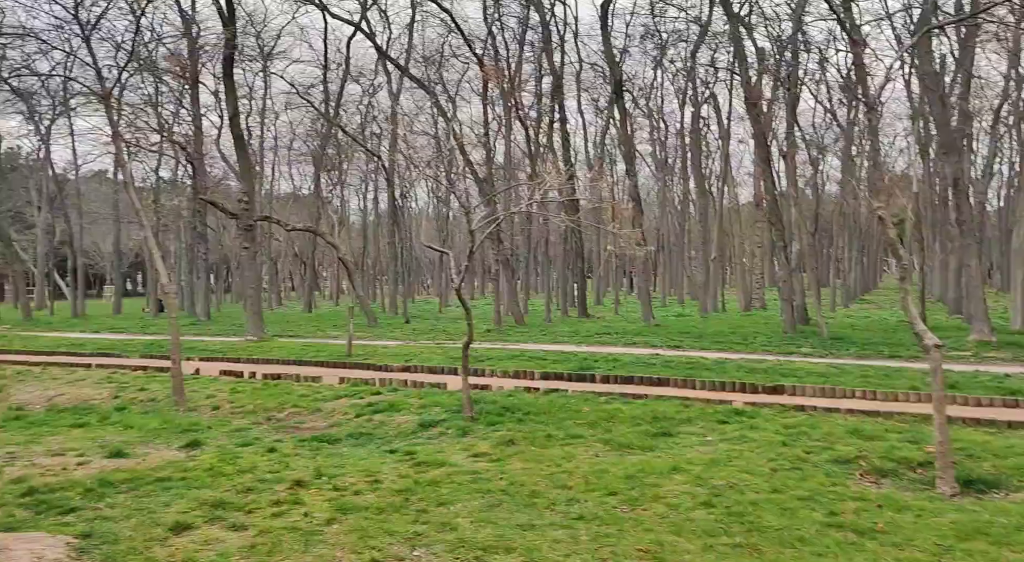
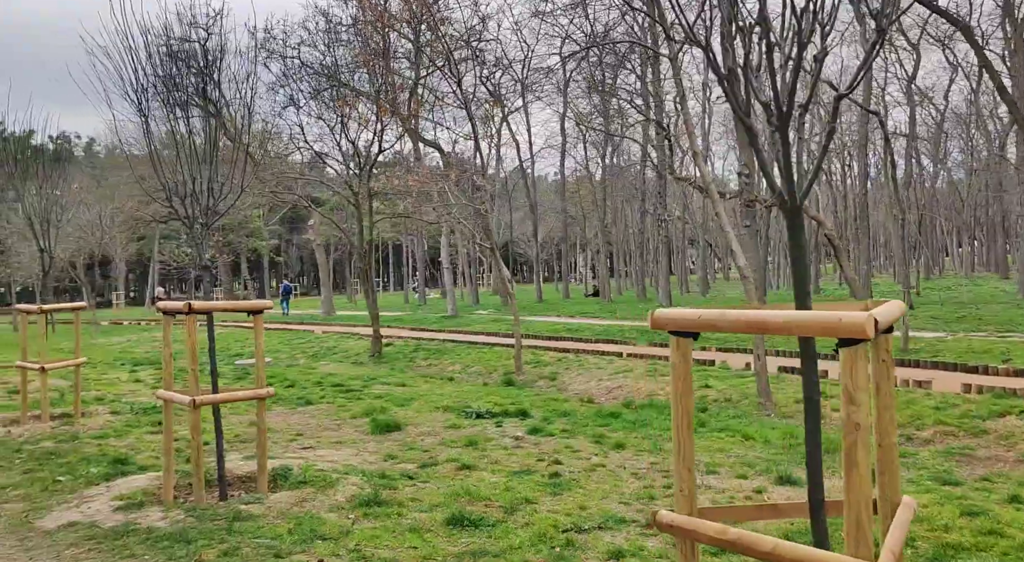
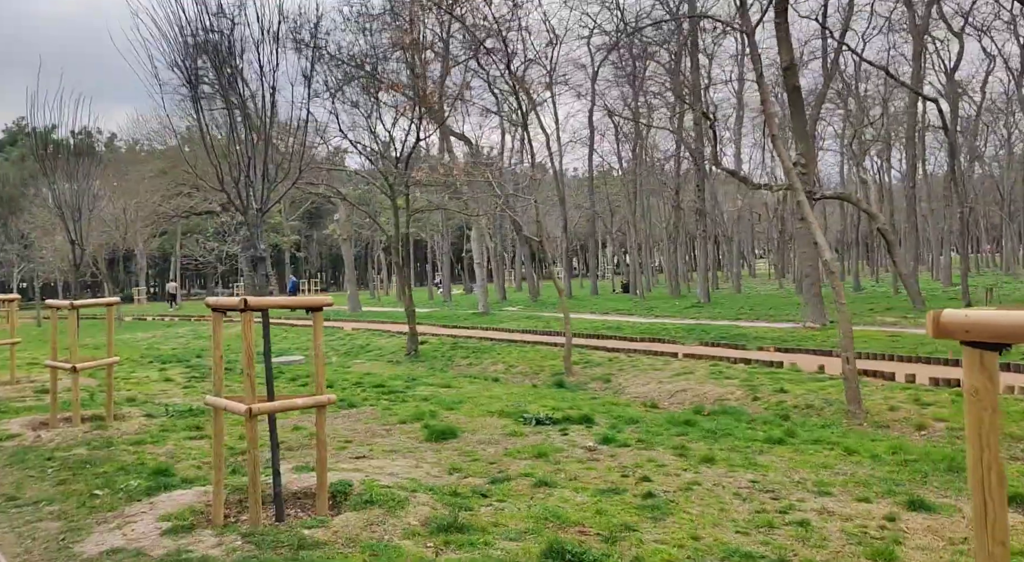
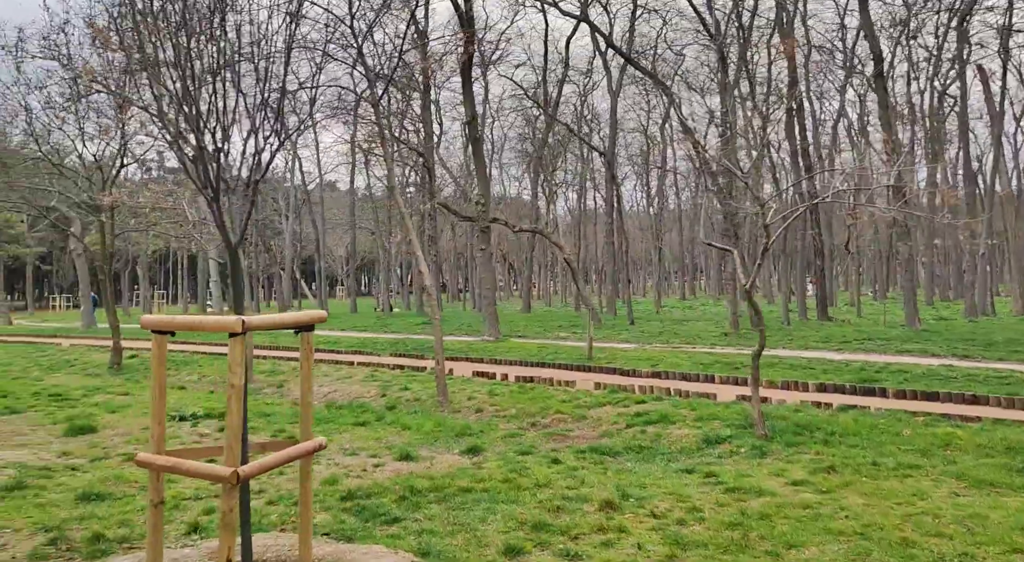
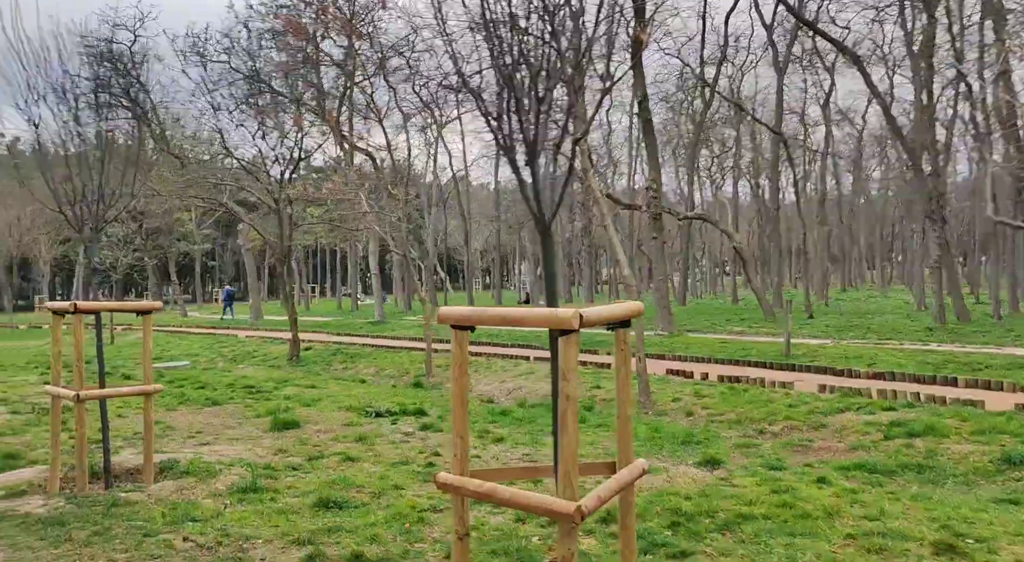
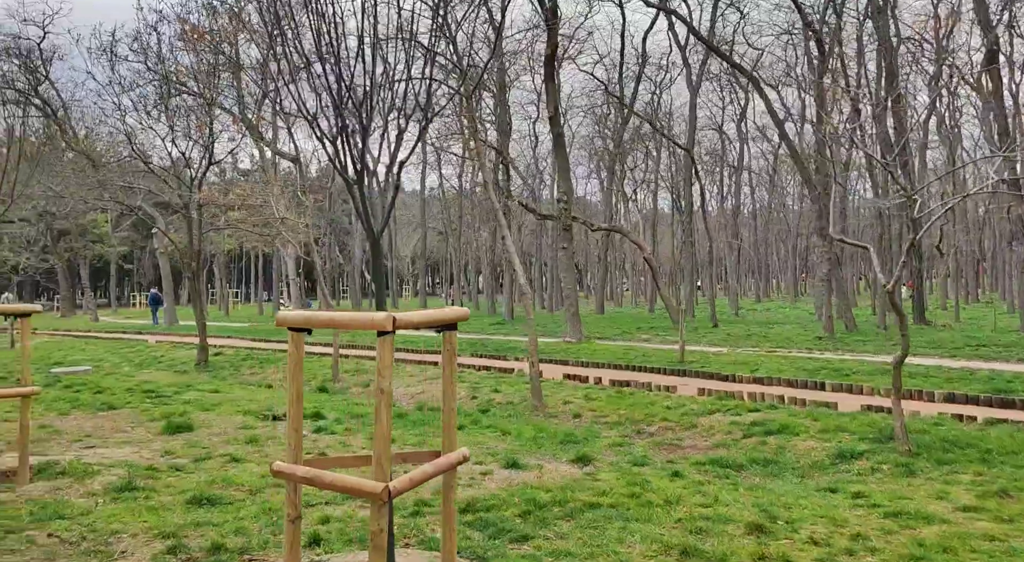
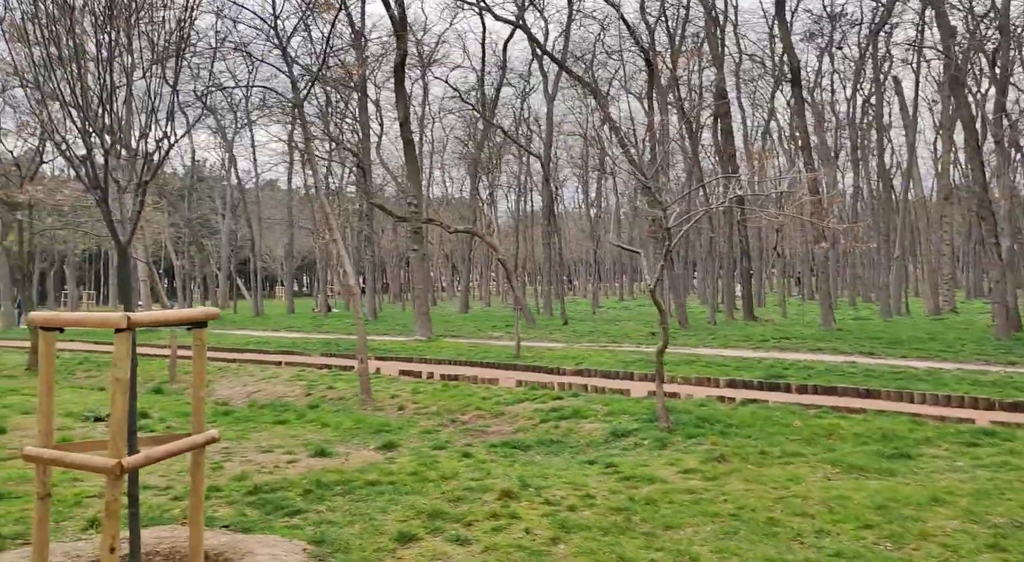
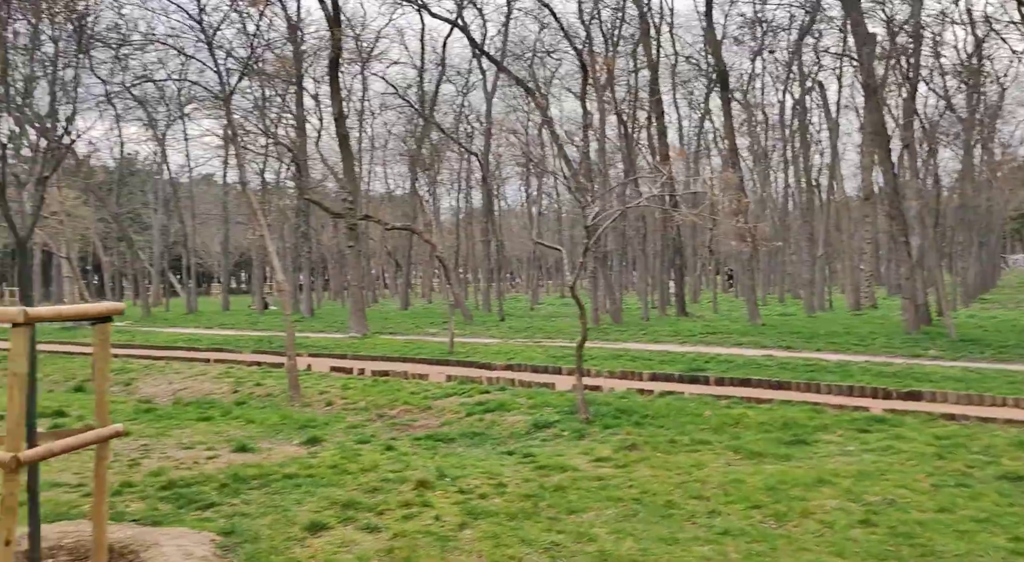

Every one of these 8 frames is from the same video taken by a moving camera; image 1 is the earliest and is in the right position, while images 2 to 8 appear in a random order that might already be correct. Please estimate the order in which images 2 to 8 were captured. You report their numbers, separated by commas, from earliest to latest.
8, 7, 4, 6, 5, 2, 3
